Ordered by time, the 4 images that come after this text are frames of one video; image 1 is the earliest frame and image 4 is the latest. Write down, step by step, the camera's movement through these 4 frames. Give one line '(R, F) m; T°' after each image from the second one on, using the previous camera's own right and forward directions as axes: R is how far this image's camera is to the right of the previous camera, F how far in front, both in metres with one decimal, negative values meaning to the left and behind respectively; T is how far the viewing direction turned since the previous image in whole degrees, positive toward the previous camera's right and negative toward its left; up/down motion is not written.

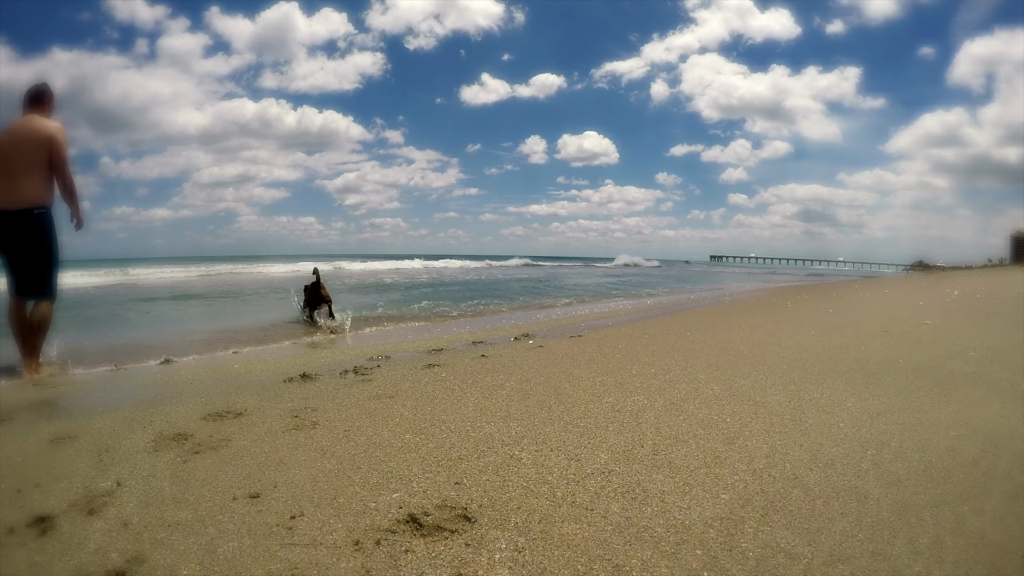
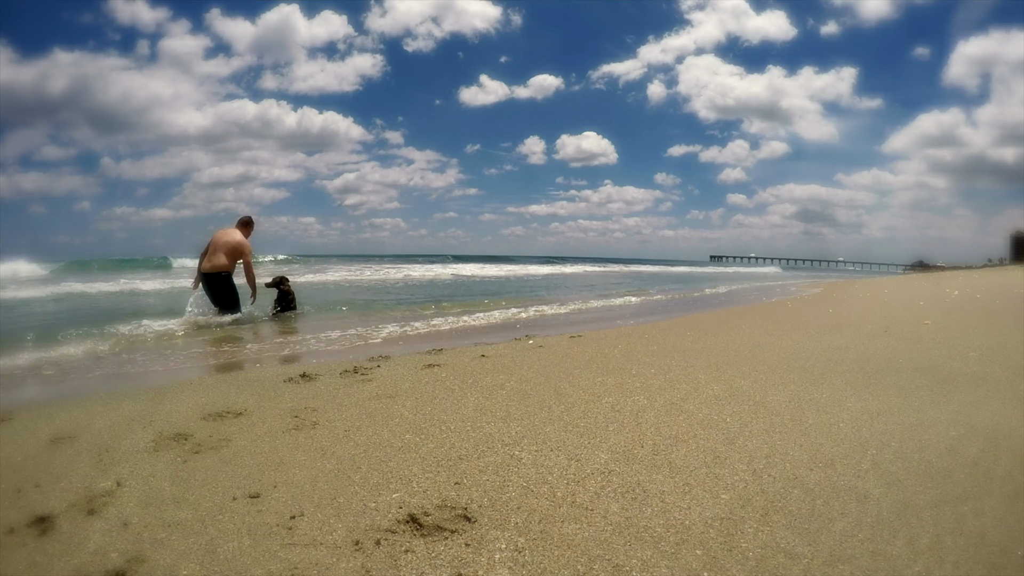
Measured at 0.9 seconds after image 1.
(0.0, 0.0) m; 0°
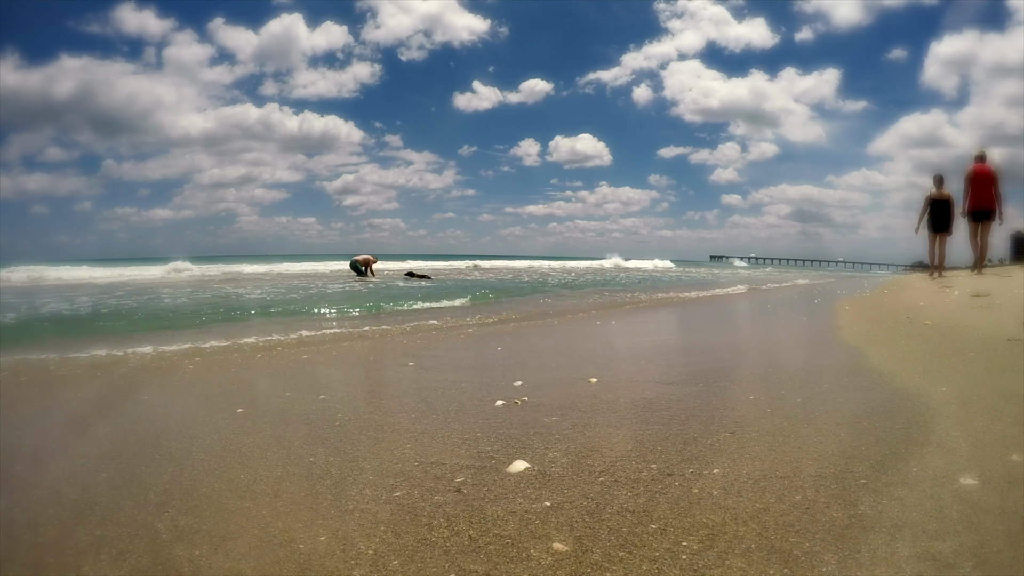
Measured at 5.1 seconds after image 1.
(-3.6, -2.3) m; 0°
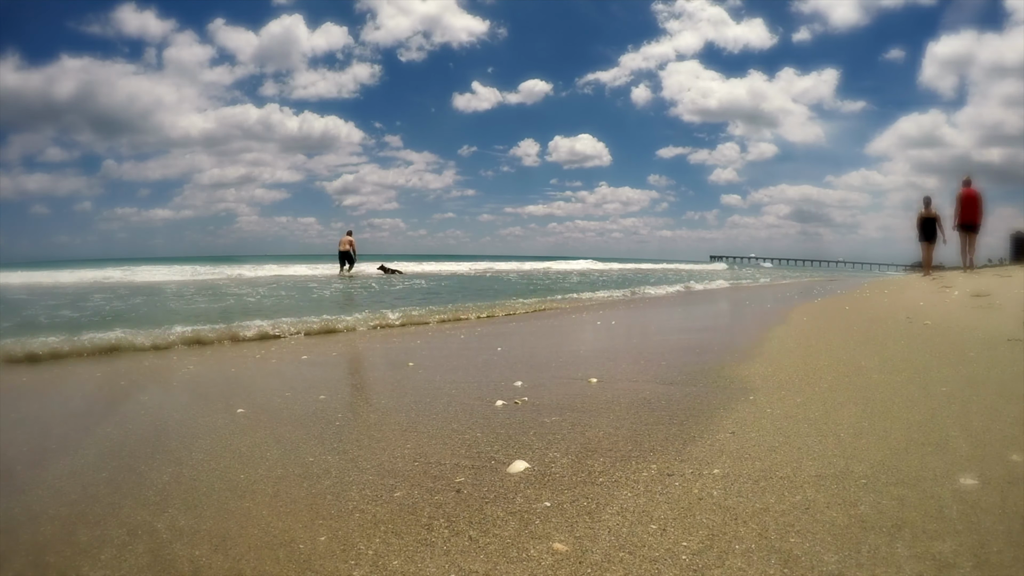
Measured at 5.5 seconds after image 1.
(0.0, 0.0) m; 0°
